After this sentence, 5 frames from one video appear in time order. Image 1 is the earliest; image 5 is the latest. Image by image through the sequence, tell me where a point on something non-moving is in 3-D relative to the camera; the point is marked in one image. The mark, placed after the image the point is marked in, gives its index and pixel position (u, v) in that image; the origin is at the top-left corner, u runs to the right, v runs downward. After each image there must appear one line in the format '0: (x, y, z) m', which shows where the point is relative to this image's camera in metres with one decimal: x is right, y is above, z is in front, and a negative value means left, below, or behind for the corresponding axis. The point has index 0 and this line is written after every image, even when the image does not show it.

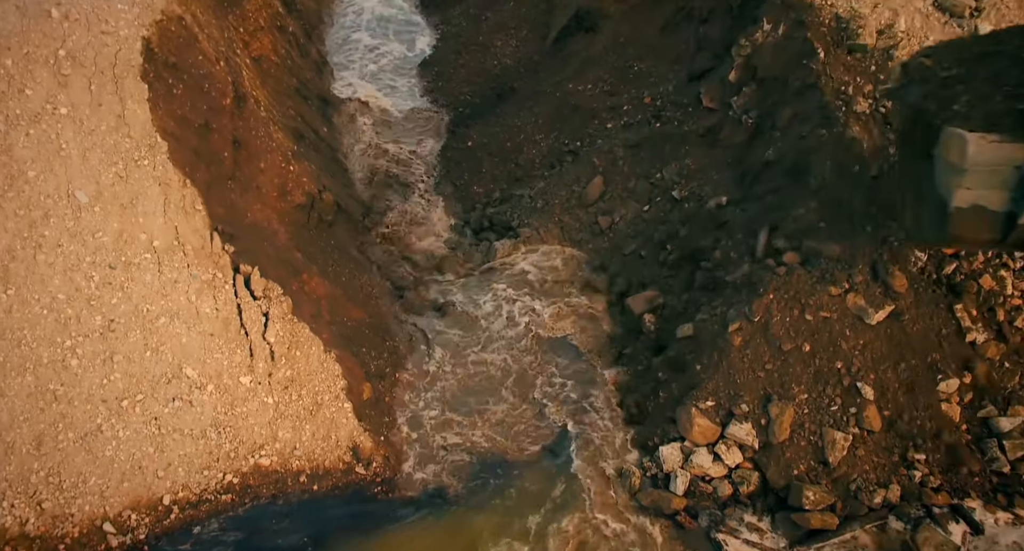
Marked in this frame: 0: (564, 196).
0: (+0.6, +1.0, +8.3) m
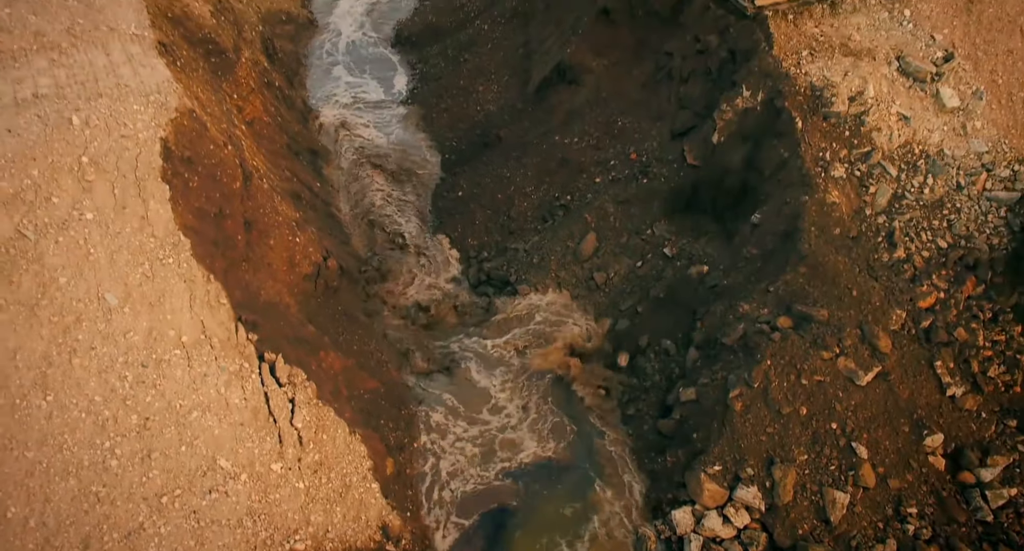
0: (+0.6, +0.3, +8.7) m
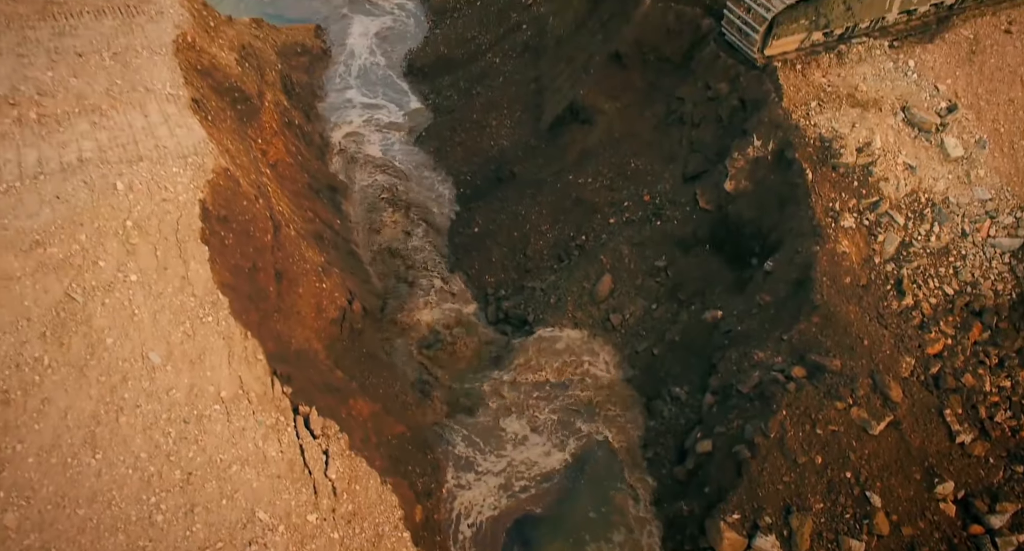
0: (+0.8, -0.2, +9.0) m
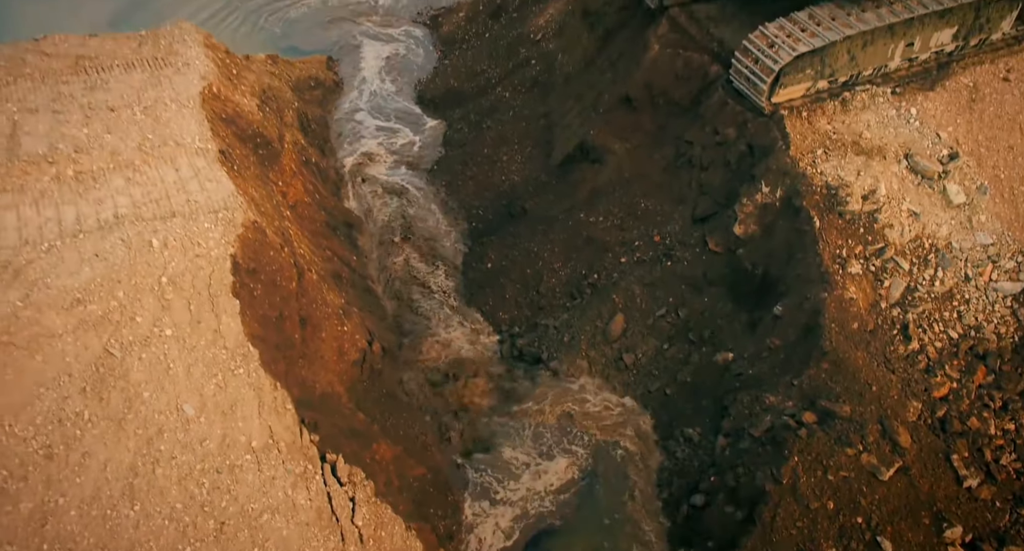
0: (+1.0, -0.7, +9.2) m
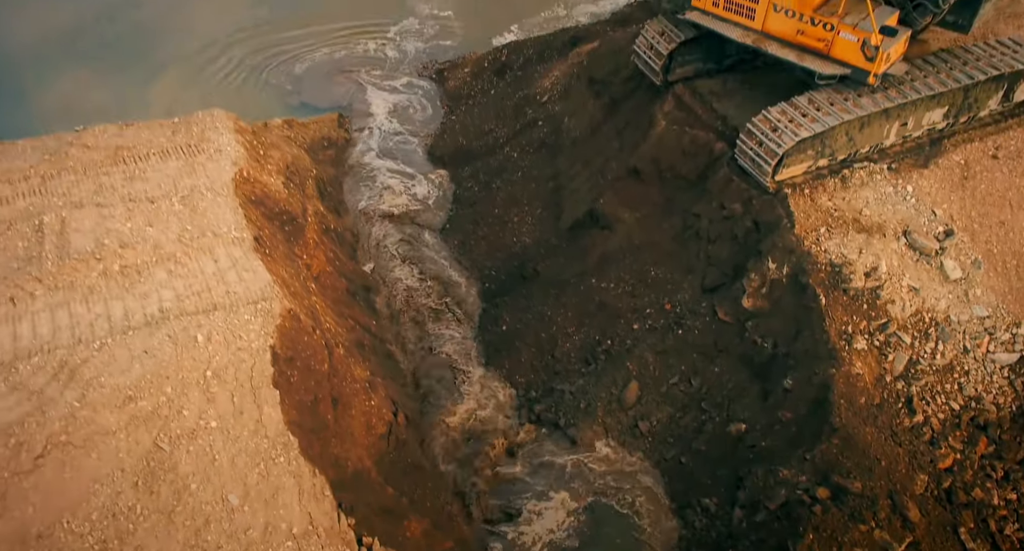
0: (+1.3, -1.7, +9.5) m
